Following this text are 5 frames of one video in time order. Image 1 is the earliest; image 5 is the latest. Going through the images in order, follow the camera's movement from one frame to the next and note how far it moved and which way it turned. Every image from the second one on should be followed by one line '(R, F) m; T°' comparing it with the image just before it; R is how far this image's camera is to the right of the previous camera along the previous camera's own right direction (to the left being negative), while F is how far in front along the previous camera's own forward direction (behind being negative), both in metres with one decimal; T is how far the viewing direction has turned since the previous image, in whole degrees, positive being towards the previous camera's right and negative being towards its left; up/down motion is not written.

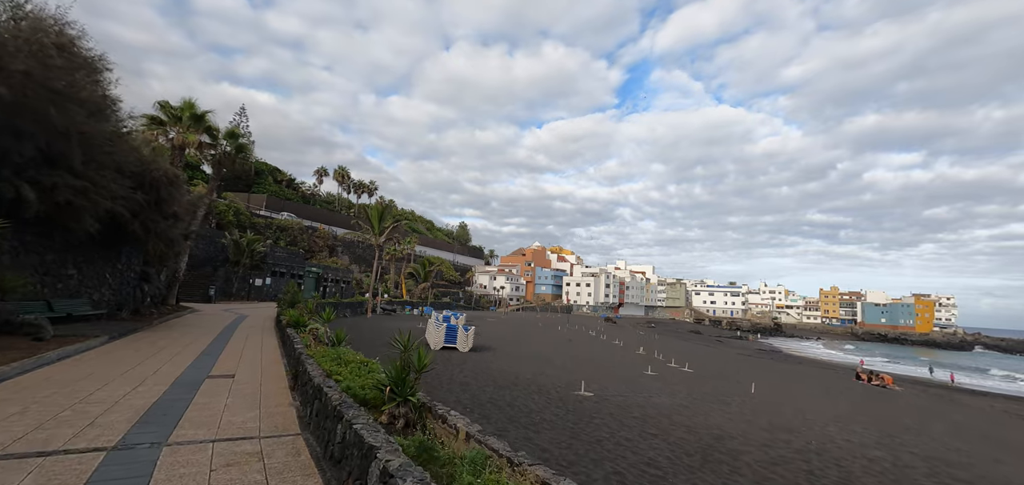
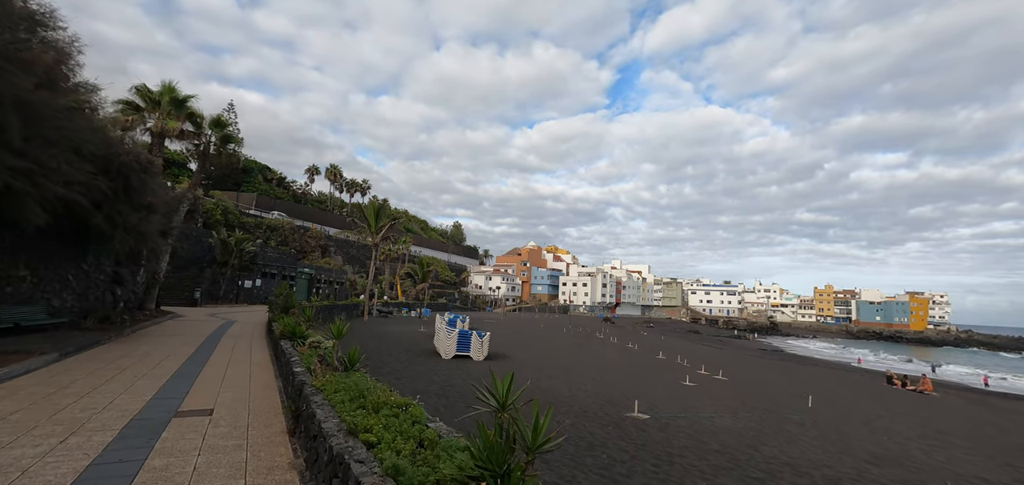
(-1.2, +2.1) m; +1°
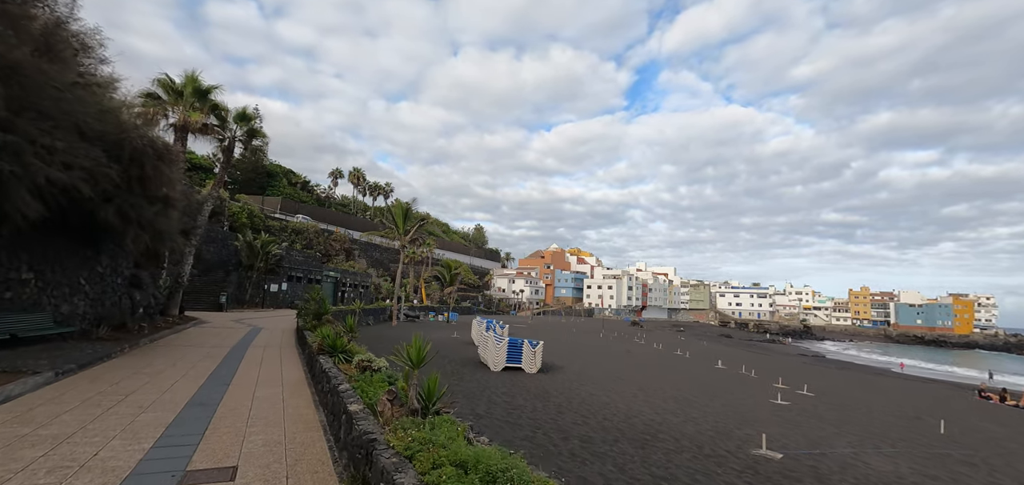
(-1.5, +2.2) m; -2°
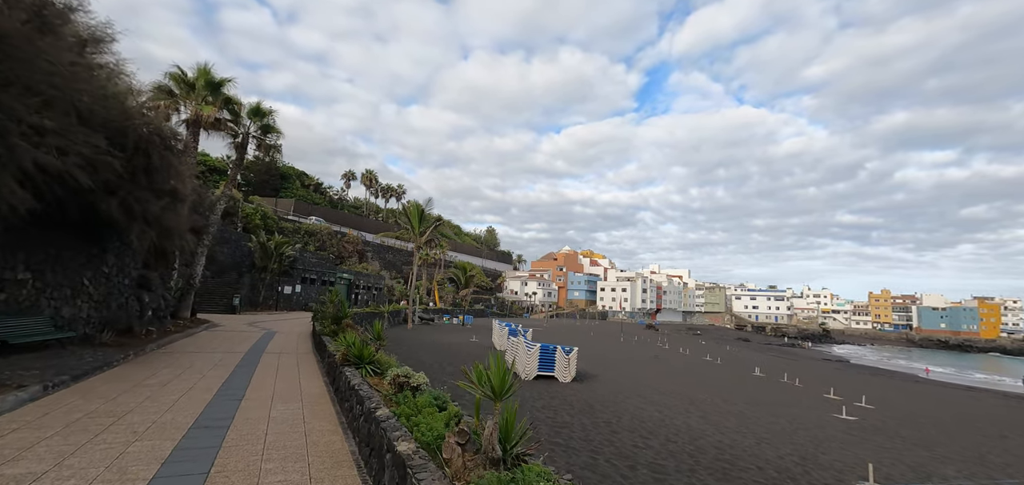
(-0.8, +1.3) m; -1°
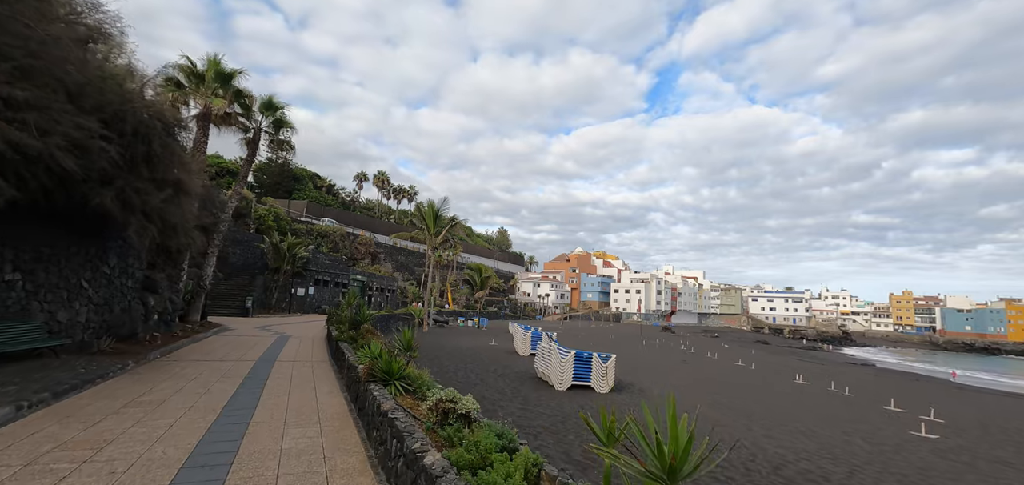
(-0.7, +1.3) m; -1°
